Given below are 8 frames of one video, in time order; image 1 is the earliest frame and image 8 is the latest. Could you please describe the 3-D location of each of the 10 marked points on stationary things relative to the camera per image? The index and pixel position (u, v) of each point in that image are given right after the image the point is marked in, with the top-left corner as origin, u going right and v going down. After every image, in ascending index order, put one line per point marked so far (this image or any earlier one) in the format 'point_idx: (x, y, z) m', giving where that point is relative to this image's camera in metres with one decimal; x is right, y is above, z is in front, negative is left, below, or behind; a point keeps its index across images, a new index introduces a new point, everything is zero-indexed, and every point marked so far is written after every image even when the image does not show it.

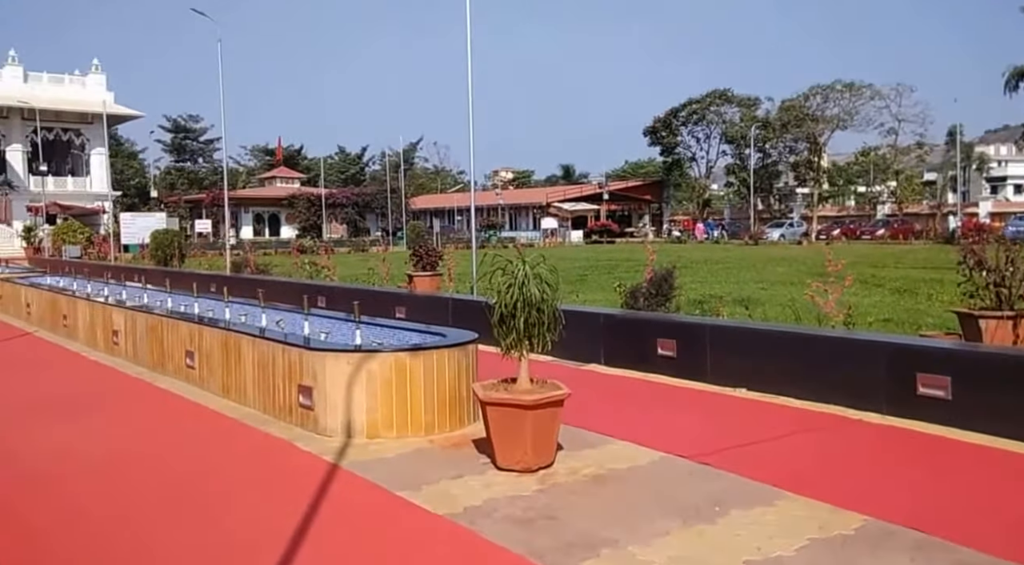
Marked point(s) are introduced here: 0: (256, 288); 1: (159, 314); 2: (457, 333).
0: (-4.8, -0.1, +13.9) m
1: (-3.6, -0.3, +7.4) m
2: (-0.4, -0.4, +5.4) m
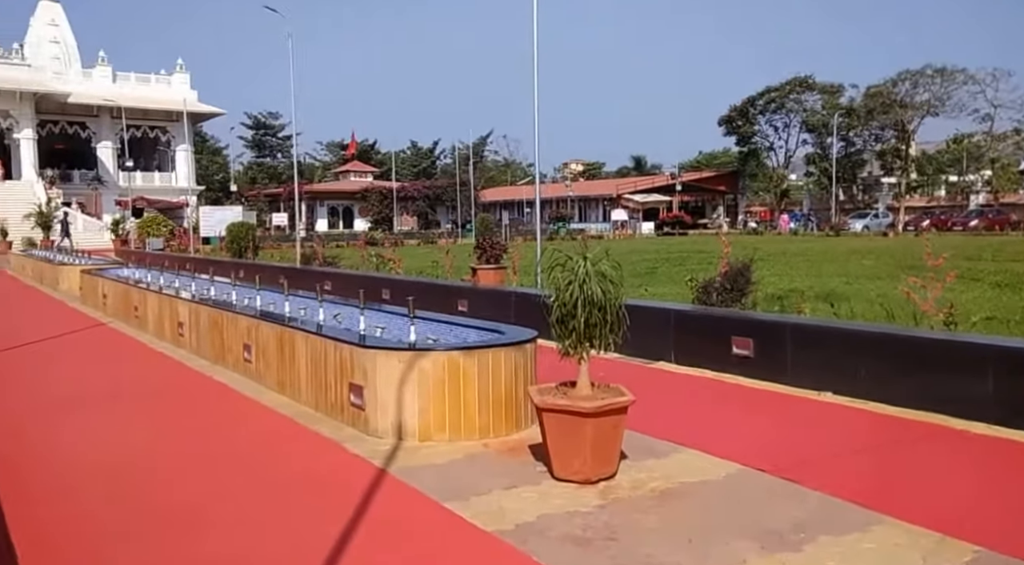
0: (-3.6, 0.0, +13.9) m
1: (-2.9, -0.2, +7.4) m
2: (0.0, -0.3, +5.1) m
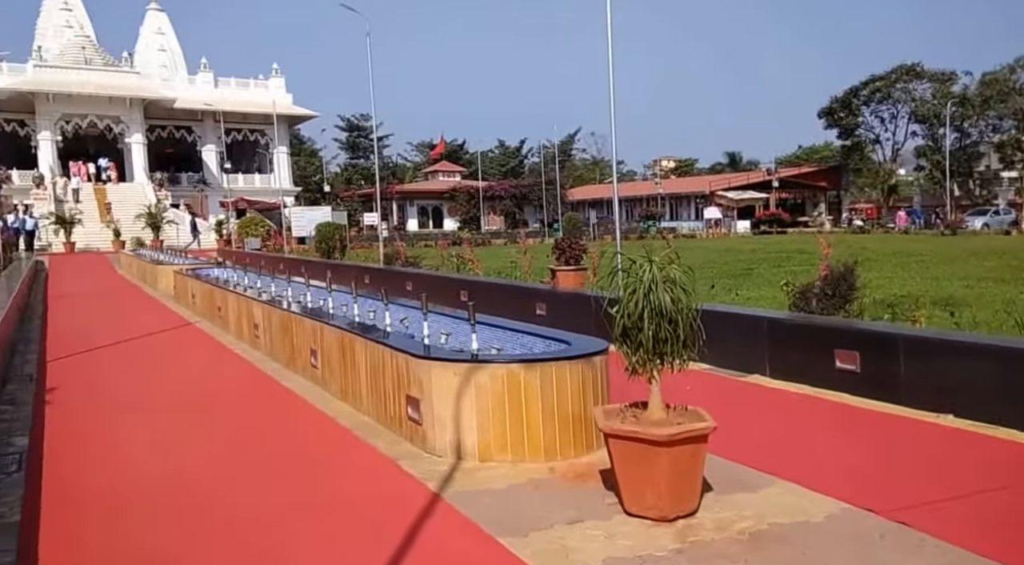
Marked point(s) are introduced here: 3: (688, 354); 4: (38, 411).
0: (-2.0, 0.0, +13.8) m
1: (-2.2, -0.3, +7.3) m
2: (+0.5, -0.4, +4.6) m
3: (+0.8, -0.3, +3.4) m
4: (-3.8, -1.0, +5.8) m
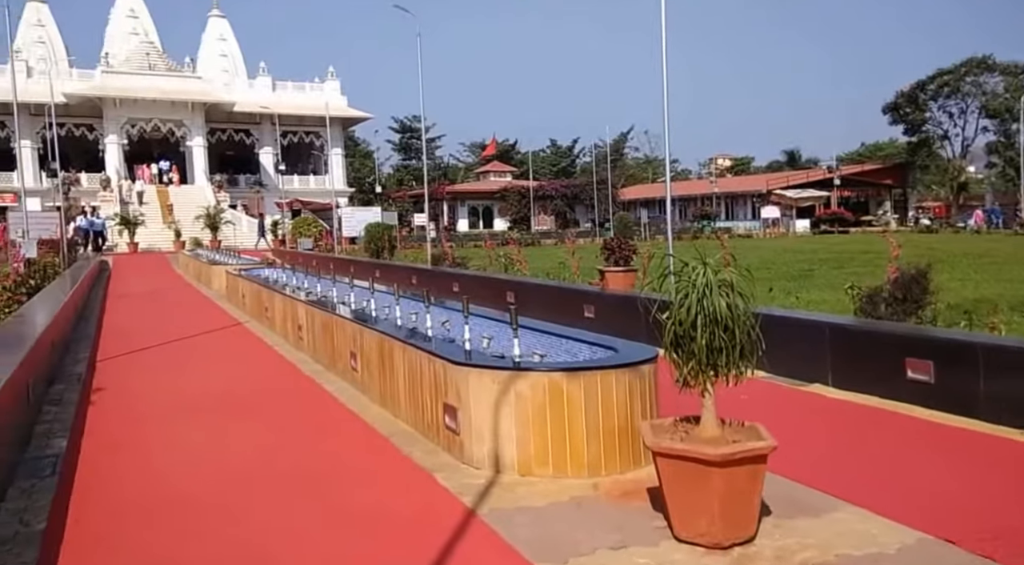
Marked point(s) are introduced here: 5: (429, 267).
0: (-1.1, 0.0, +13.7) m
1: (-1.7, -0.3, +7.2) m
2: (+0.7, -0.4, +4.4) m
3: (+1.0, -0.4, +3.1) m
4: (-3.4, -1.0, +5.8) m
5: (-1.8, +0.3, +15.7) m
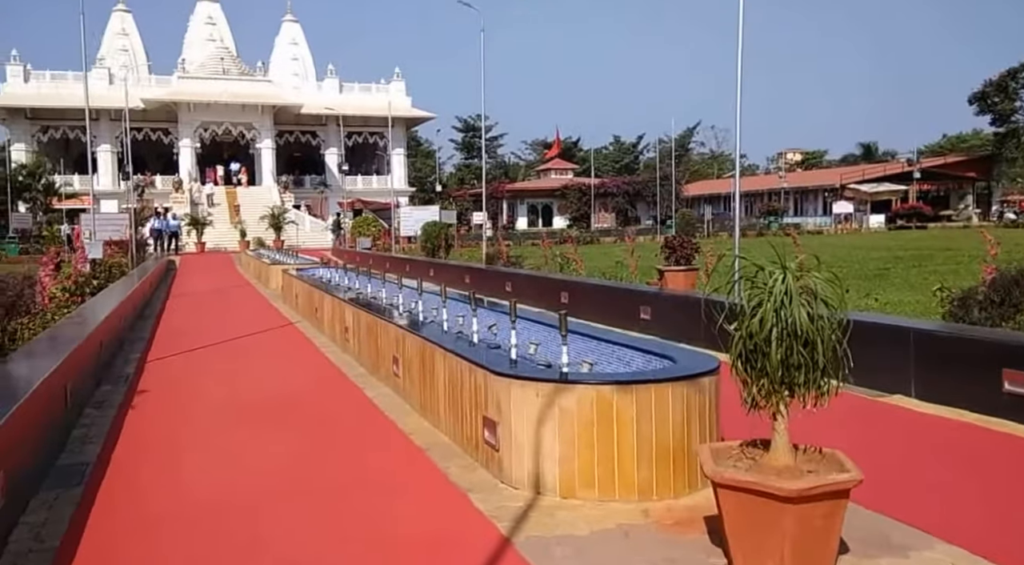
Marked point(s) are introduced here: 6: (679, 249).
0: (-0.1, 0.0, +13.4) m
1: (-1.3, -0.3, +6.9) m
2: (+0.9, -0.4, +3.9) m
3: (+1.1, -0.4, +2.7) m
4: (-3.0, -1.1, +5.8) m
5: (-0.6, +0.3, +15.4) m
6: (+2.4, +0.5, +10.5) m
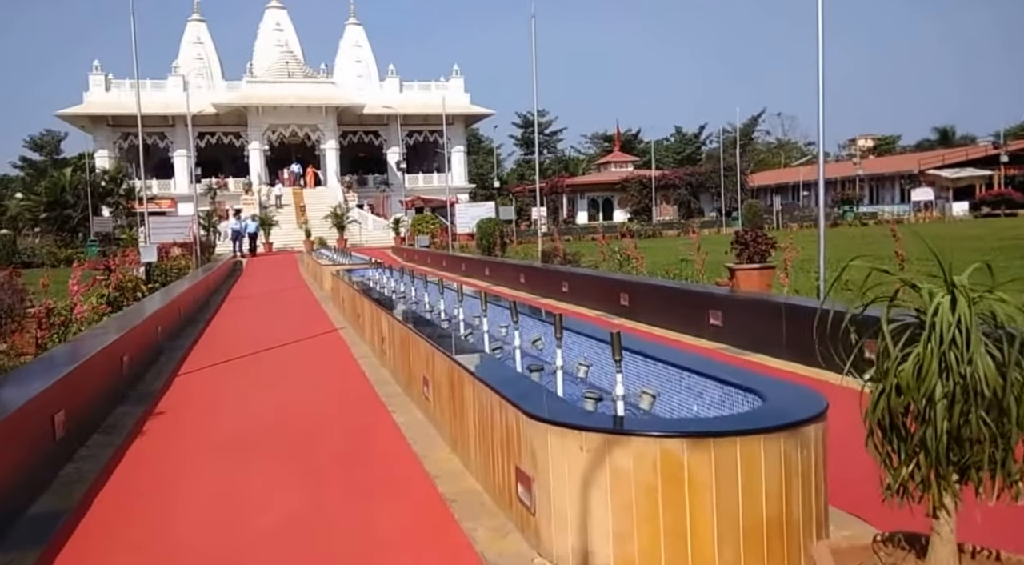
0: (+0.8, 0.0, +12.5) m
1: (-0.8, -0.3, +6.2) m
2: (+1.1, -0.5, +3.0) m
3: (+1.2, -0.4, +1.7) m
4: (-2.7, -1.1, +5.2) m
5: (+0.6, +0.4, +14.6) m
6: (+3.1, +0.5, +9.4) m
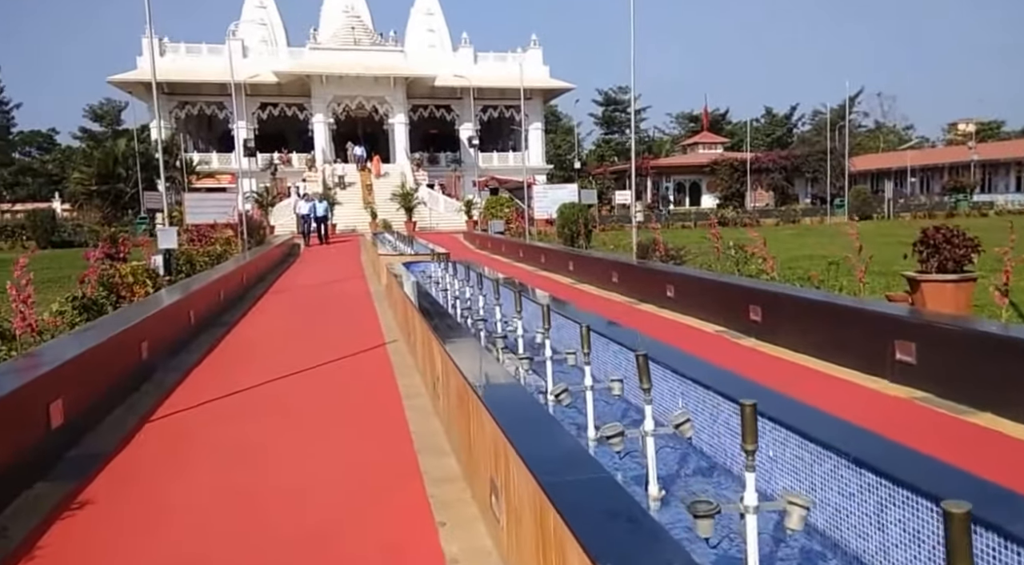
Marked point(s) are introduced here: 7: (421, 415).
0: (+2.1, 0.0, +10.2) m
1: (-0.2, -0.5, +4.0) m
2: (+1.4, -0.7, +0.7) m
3: (+1.4, -0.7, -0.6) m
4: (-2.2, -1.2, +3.2) m
5: (+2.0, +0.4, +12.3) m
6: (+4.0, +0.3, +6.9) m
7: (-0.7, -0.9, +5.6) m
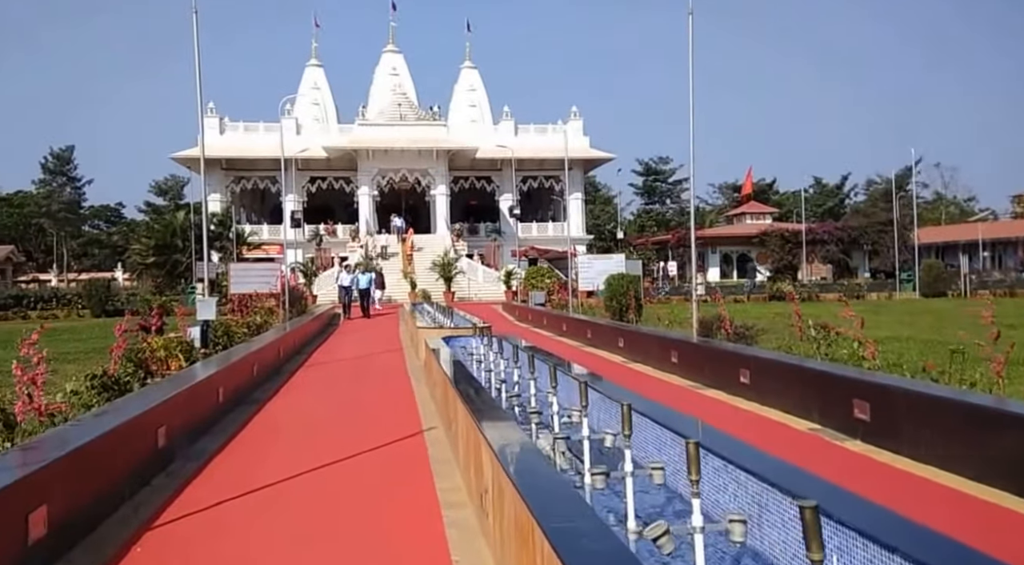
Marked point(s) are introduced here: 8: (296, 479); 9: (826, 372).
0: (+2.7, -1.0, +8.9) m
1: (+0.1, -0.9, +2.8) m
2: (+1.6, -0.8, -0.6) m
3: (+1.5, -0.7, -1.9) m
4: (-1.9, -1.6, +2.1) m
5: (+2.7, -0.8, +11.0) m
6: (+4.5, -0.4, +5.5) m
7: (-0.2, -1.5, +4.4) m
8: (-1.8, -1.6, +6.0) m
9: (+3.1, -0.9, +7.3) m
